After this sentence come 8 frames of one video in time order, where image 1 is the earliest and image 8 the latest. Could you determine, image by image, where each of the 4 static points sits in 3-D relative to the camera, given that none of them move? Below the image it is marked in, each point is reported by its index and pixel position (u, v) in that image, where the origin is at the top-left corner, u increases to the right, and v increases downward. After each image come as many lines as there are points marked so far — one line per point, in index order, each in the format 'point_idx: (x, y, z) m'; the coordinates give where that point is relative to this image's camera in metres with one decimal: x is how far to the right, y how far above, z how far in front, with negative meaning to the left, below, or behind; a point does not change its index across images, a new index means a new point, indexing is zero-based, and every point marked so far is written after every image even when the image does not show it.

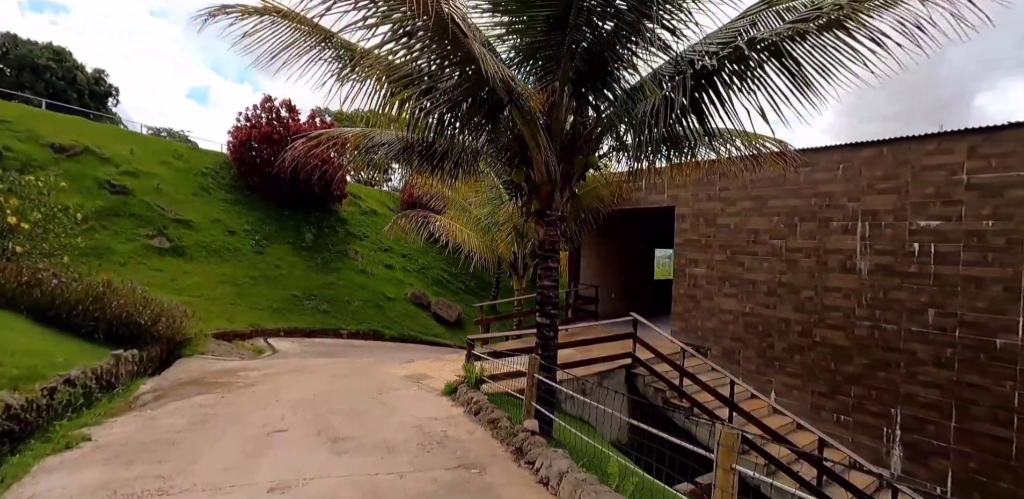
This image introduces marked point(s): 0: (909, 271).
0: (+4.9, -0.3, +6.5) m
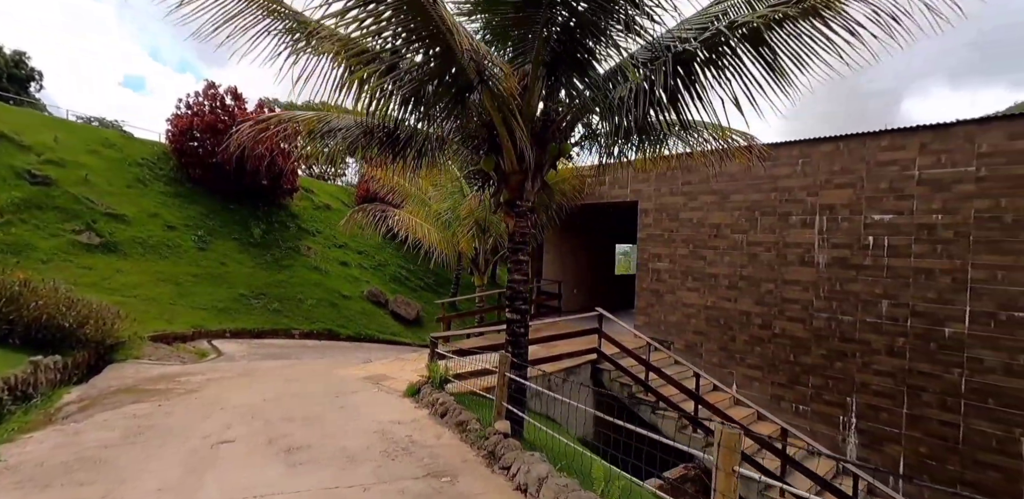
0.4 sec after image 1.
0: (+4.4, -0.2, +6.7) m
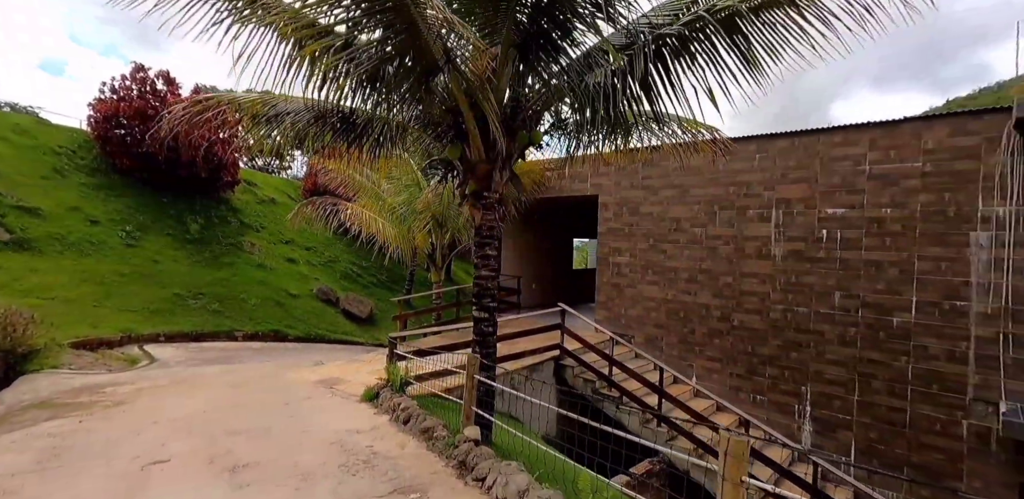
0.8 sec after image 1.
0: (+4.0, -0.1, +6.8) m
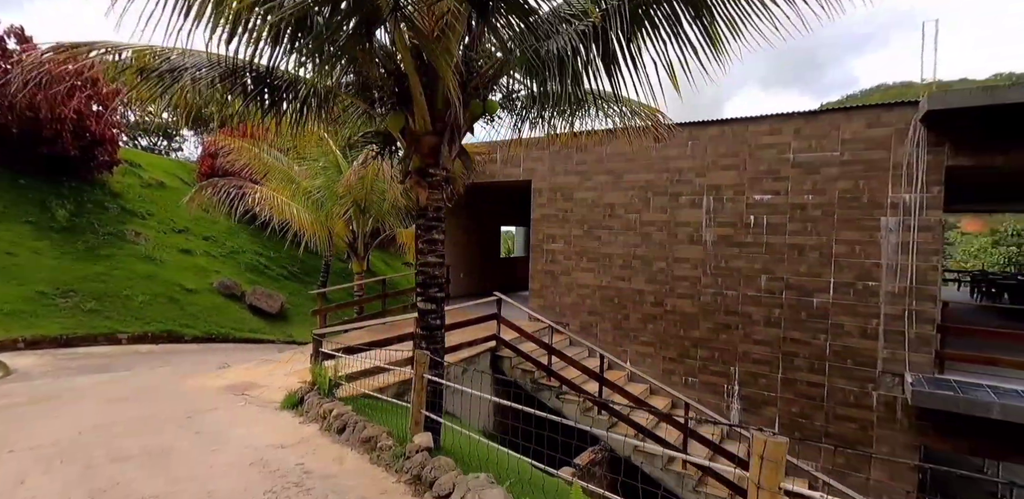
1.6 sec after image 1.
0: (+3.1, +0.1, +7.0) m
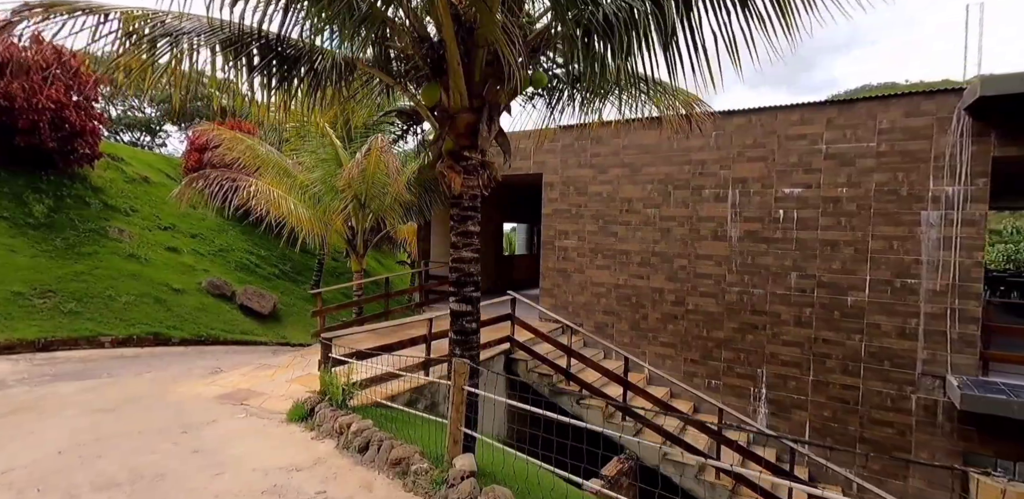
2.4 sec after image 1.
0: (+3.3, +0.2, +6.6) m
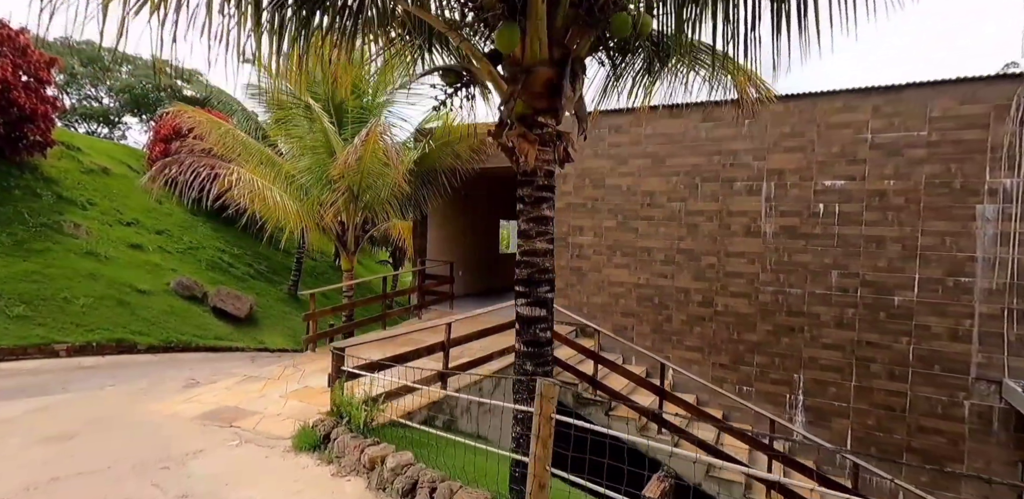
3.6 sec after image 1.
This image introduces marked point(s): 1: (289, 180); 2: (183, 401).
0: (+3.5, +0.2, +6.2) m
1: (-3.3, +1.0, +7.9) m
2: (-3.2, -1.5, +5.1) m
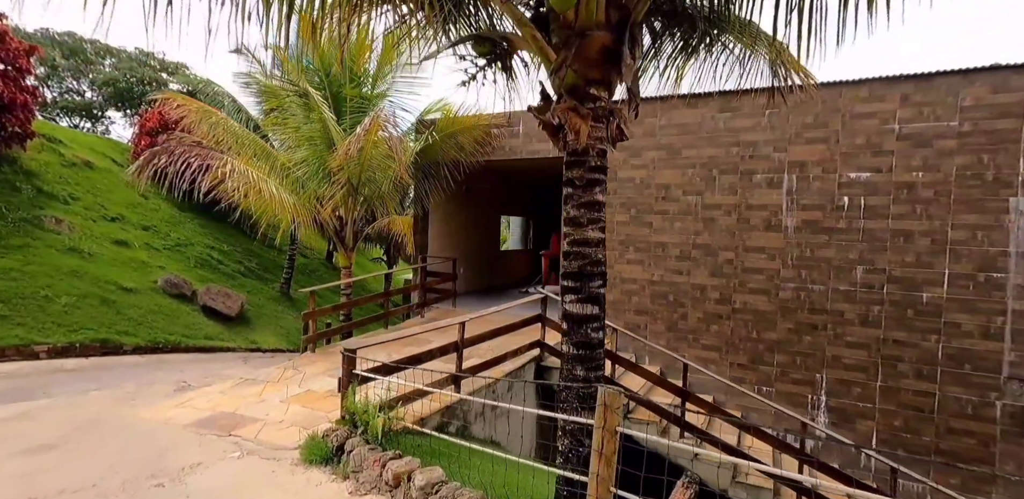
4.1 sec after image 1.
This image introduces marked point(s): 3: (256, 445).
0: (+3.7, +0.3, +5.9) m
1: (-3.2, +1.1, +7.5) m
2: (-3.0, -1.4, +4.7) m
3: (-1.8, -1.3, +3.6) m
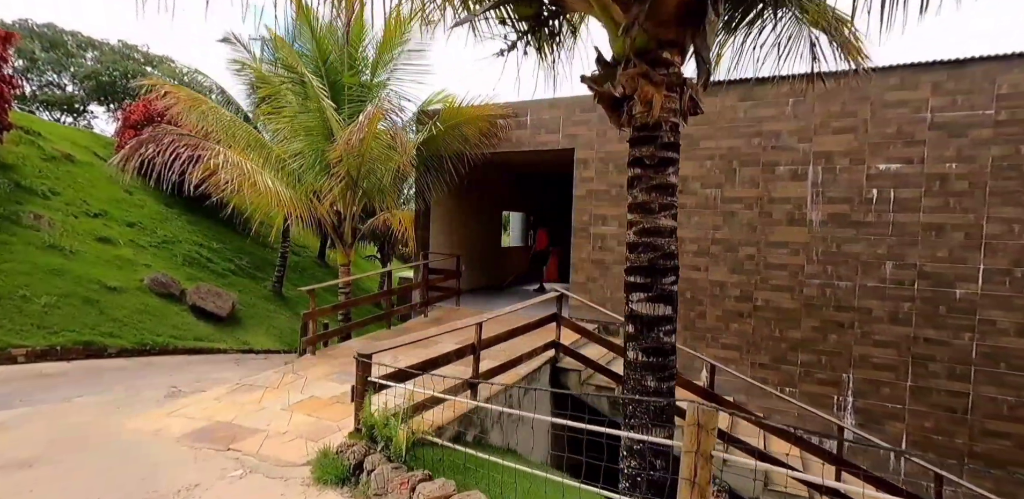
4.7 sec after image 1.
0: (+3.8, +0.3, +5.7) m
1: (-3.1, +1.1, +7.1) m
2: (-2.8, -1.4, +4.3) m
3: (-1.6, -1.3, +3.3) m
